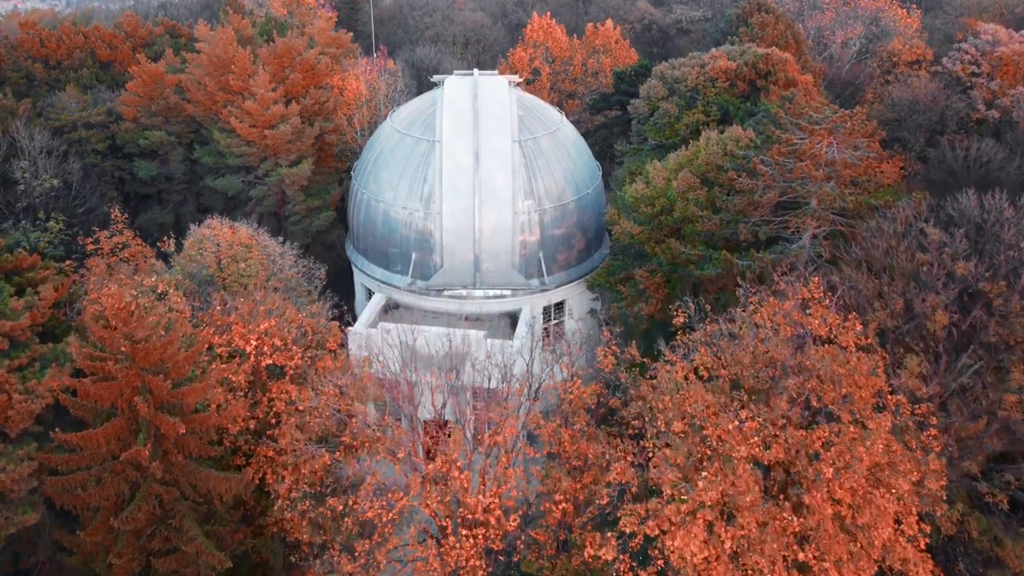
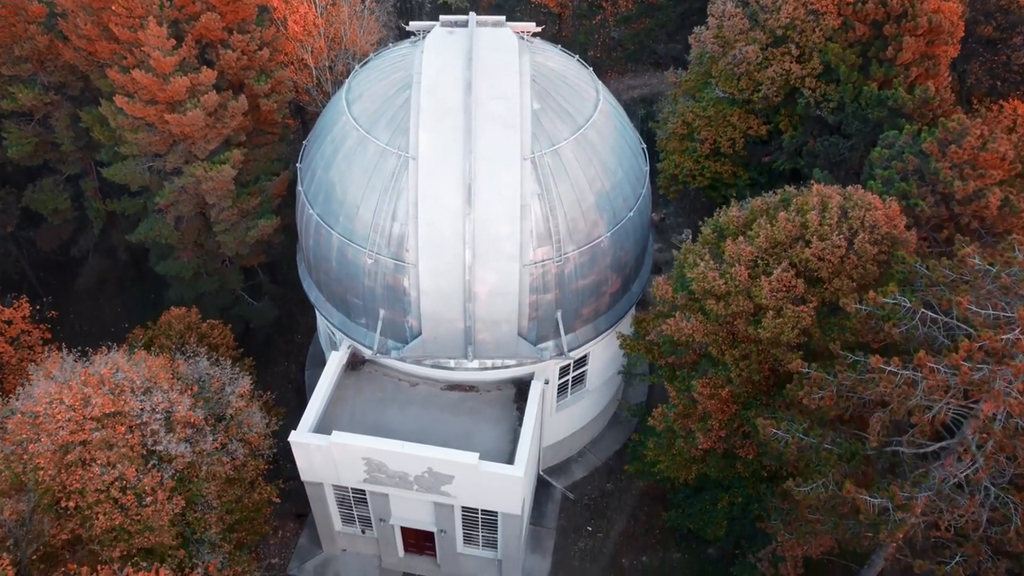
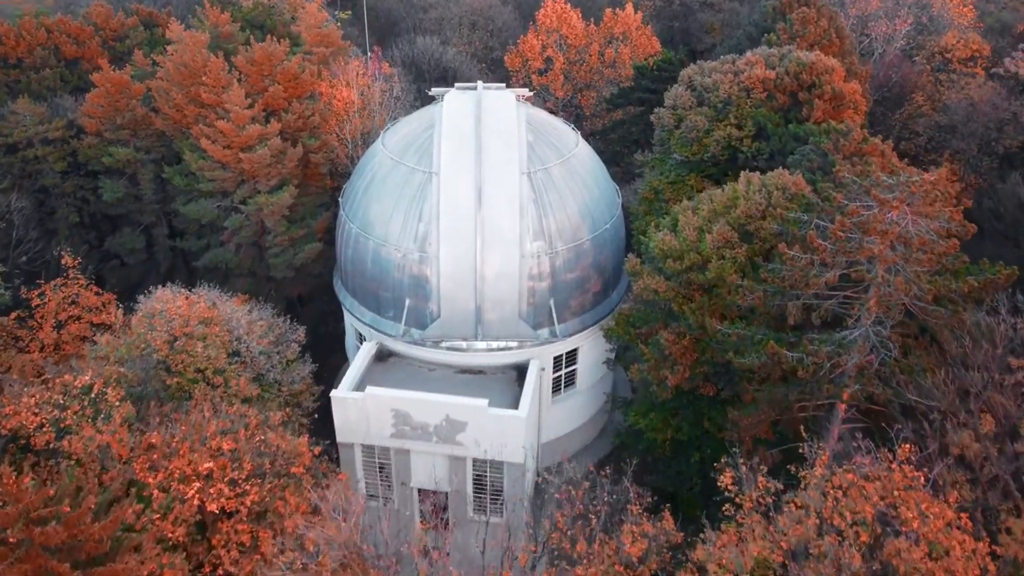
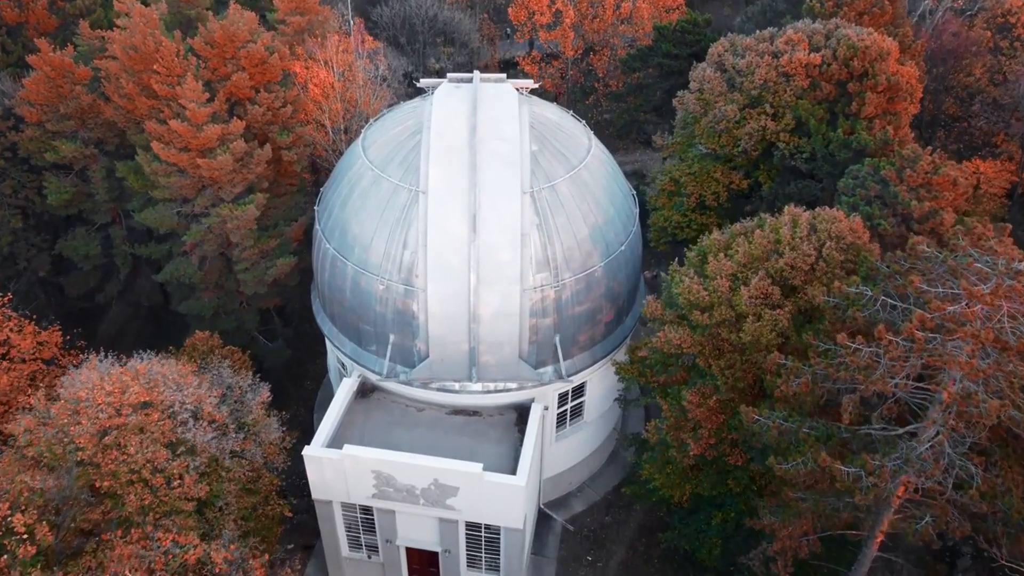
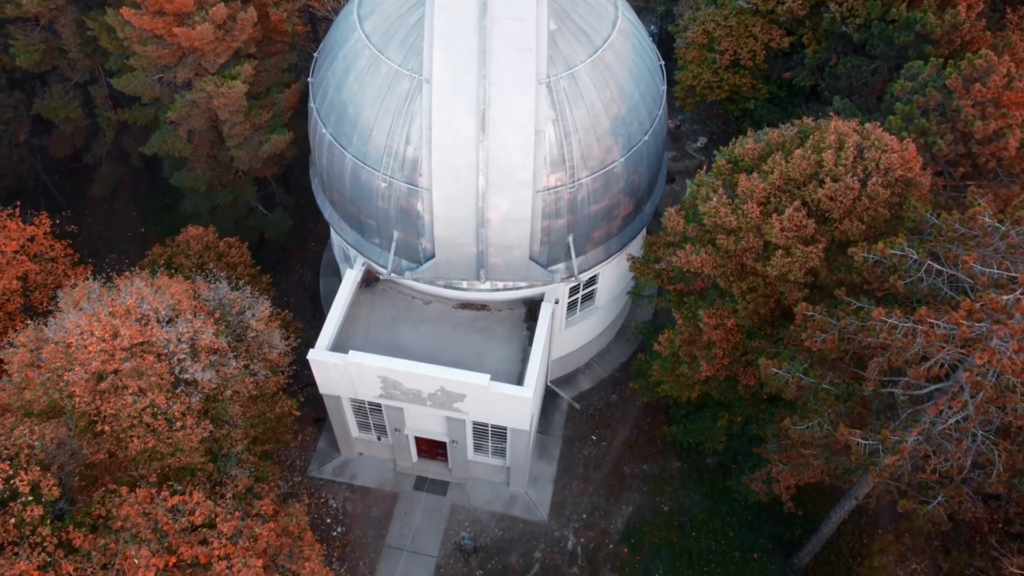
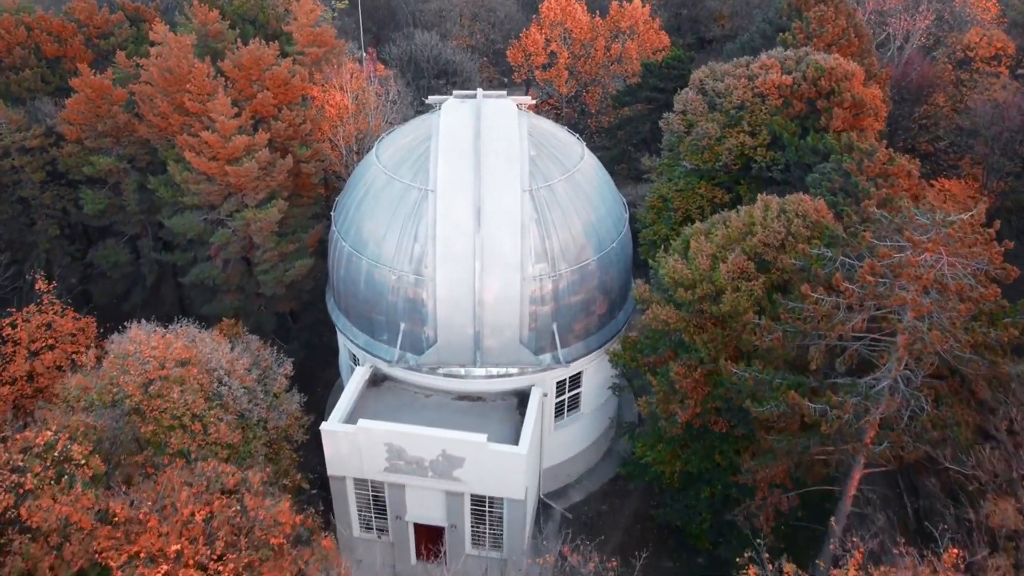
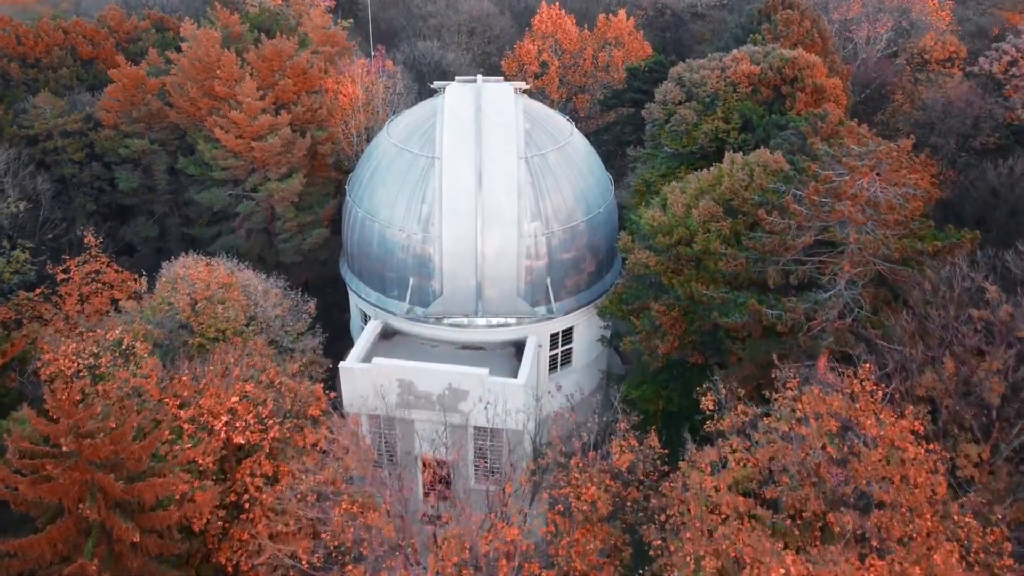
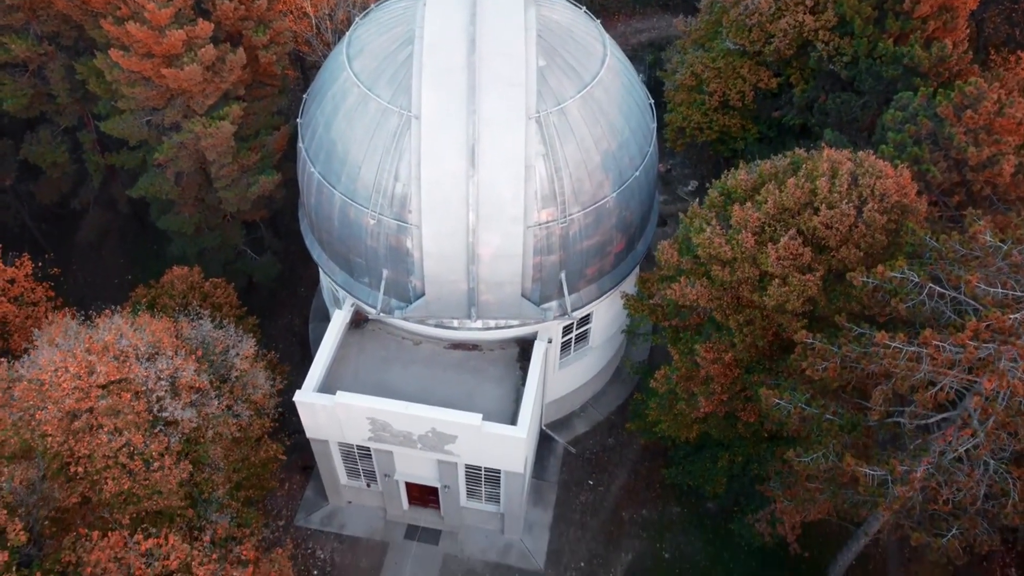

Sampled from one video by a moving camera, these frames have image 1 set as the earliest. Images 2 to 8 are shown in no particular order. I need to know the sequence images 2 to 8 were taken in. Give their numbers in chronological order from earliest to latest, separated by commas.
7, 3, 6, 4, 2, 8, 5
